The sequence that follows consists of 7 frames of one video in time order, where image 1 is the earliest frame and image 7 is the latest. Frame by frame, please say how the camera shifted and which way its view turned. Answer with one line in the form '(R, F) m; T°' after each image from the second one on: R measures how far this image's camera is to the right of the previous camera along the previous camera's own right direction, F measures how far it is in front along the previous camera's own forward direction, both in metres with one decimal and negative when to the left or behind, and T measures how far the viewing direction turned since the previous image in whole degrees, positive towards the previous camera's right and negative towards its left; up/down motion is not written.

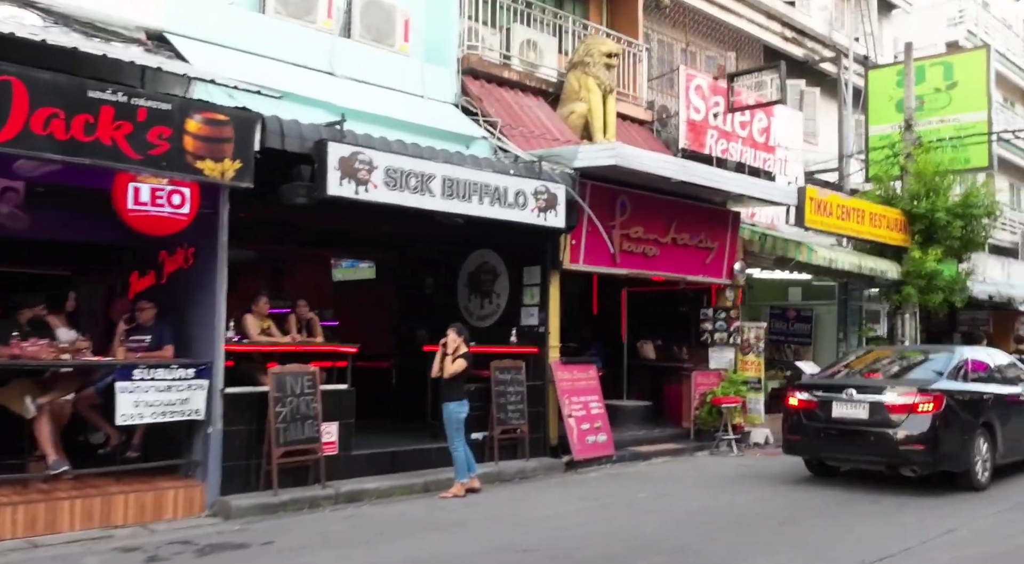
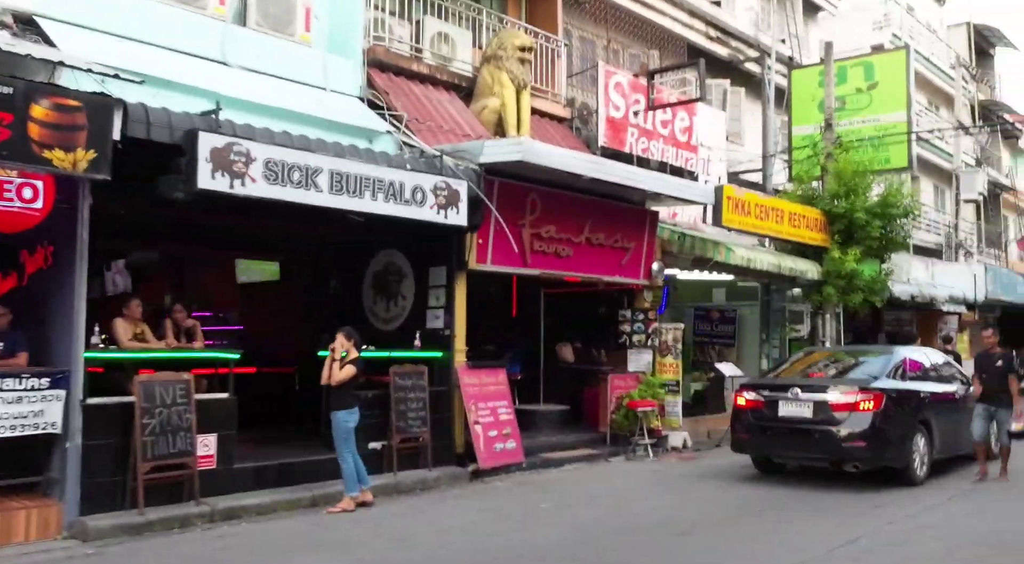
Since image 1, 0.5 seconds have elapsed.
(+0.4, +0.4) m; +3°
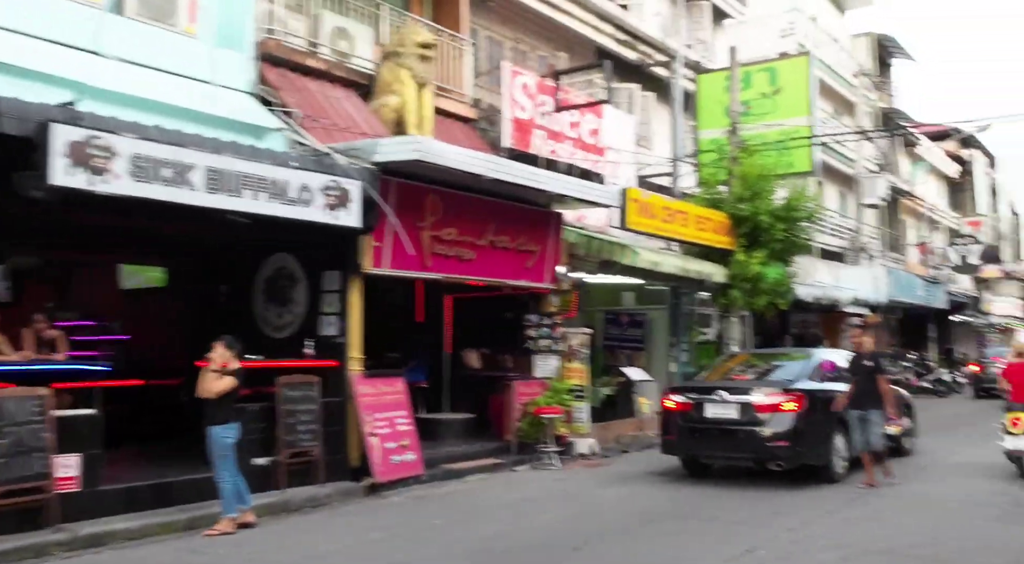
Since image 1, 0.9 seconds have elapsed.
(+0.2, +0.3) m; +5°
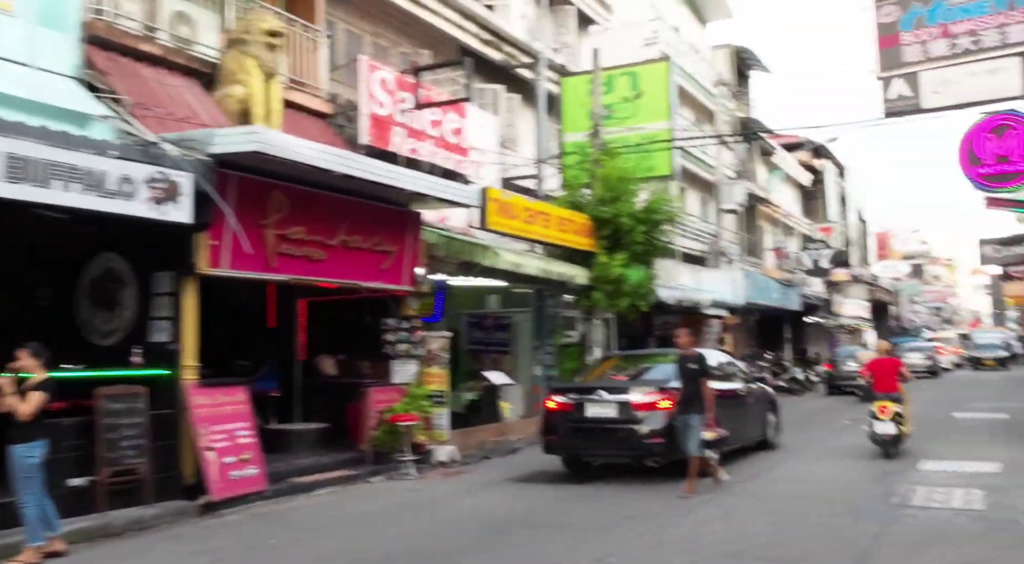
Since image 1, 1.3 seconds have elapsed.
(+0.2, +0.3) m; +8°
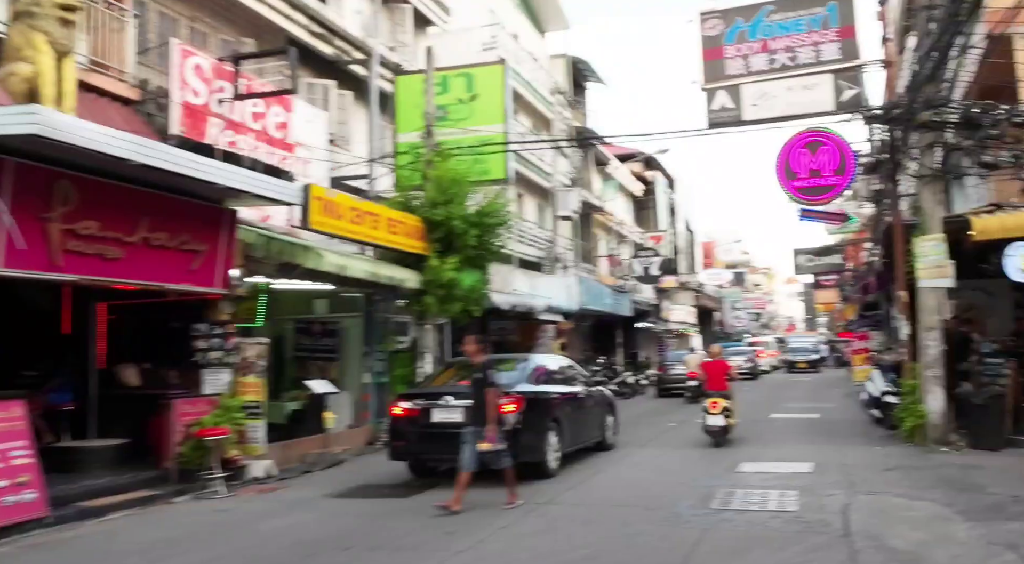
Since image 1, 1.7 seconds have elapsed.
(+0.2, +0.4) m; +10°
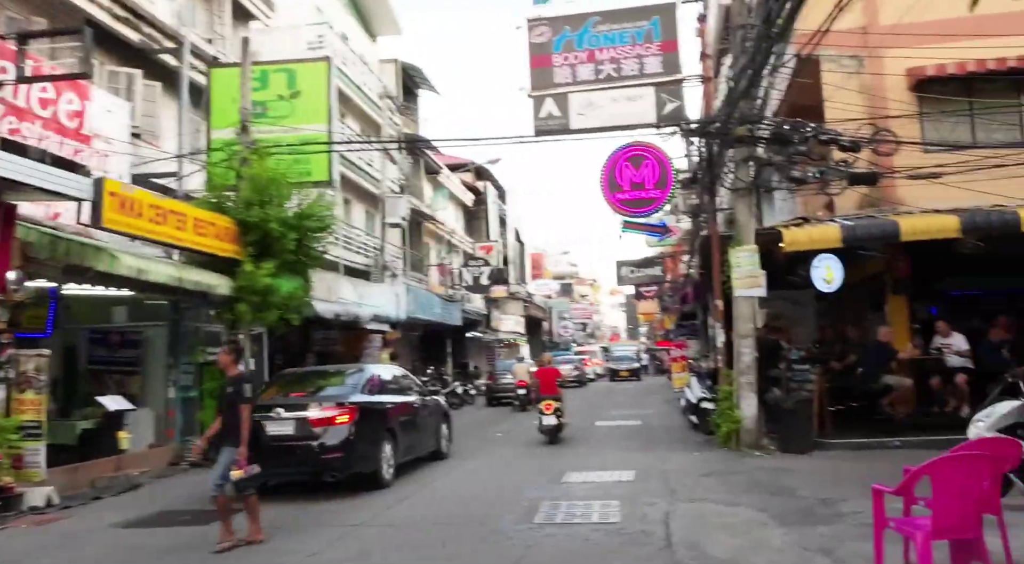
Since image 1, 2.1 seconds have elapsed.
(+0.1, +0.4) m; +10°
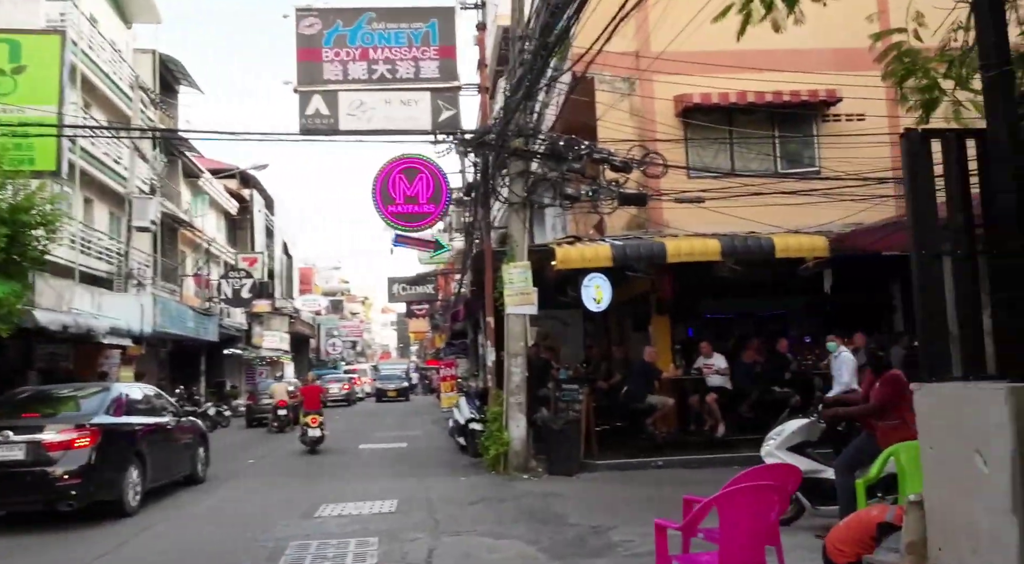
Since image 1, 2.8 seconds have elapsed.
(+0.2, +0.9) m; +14°
